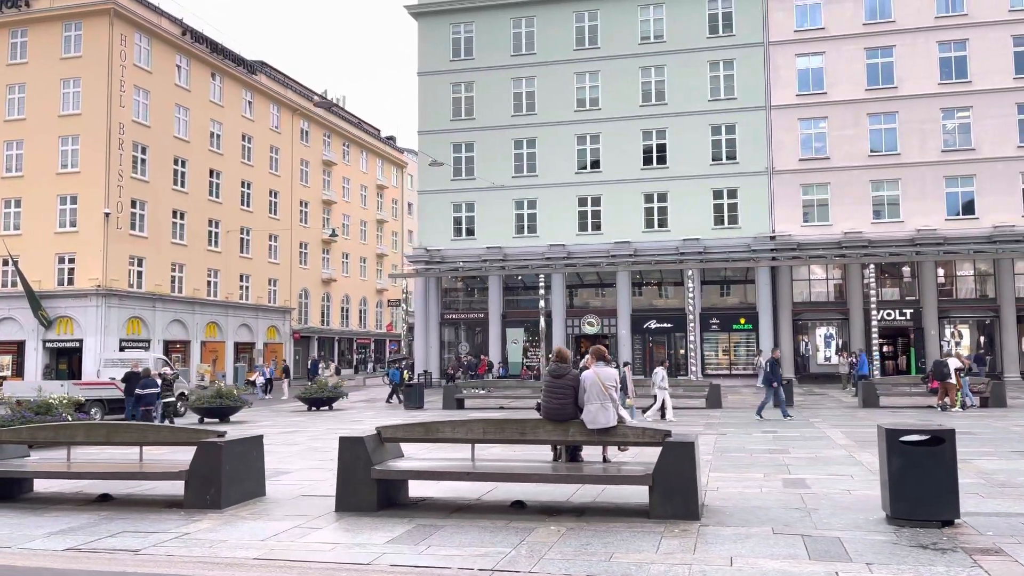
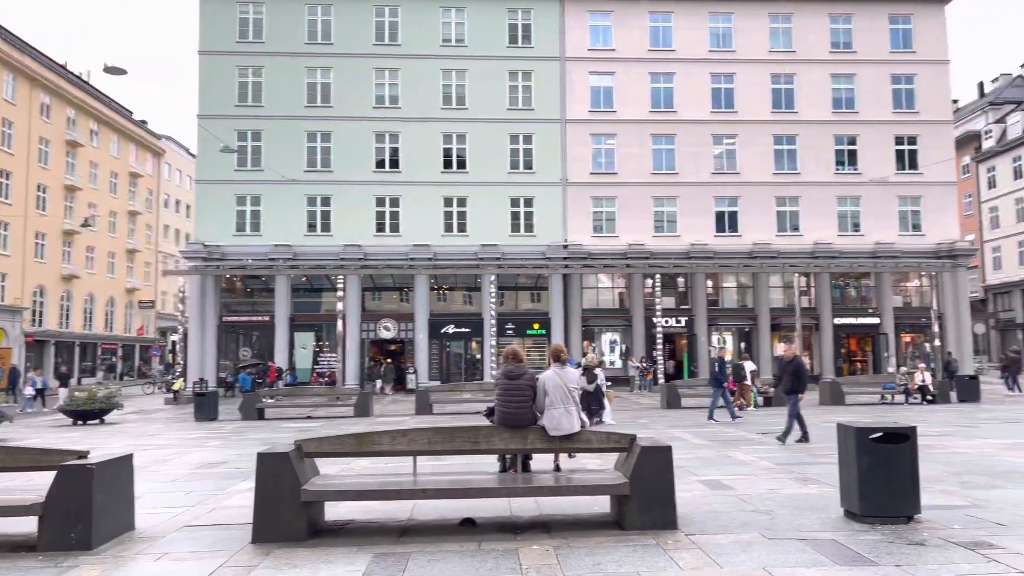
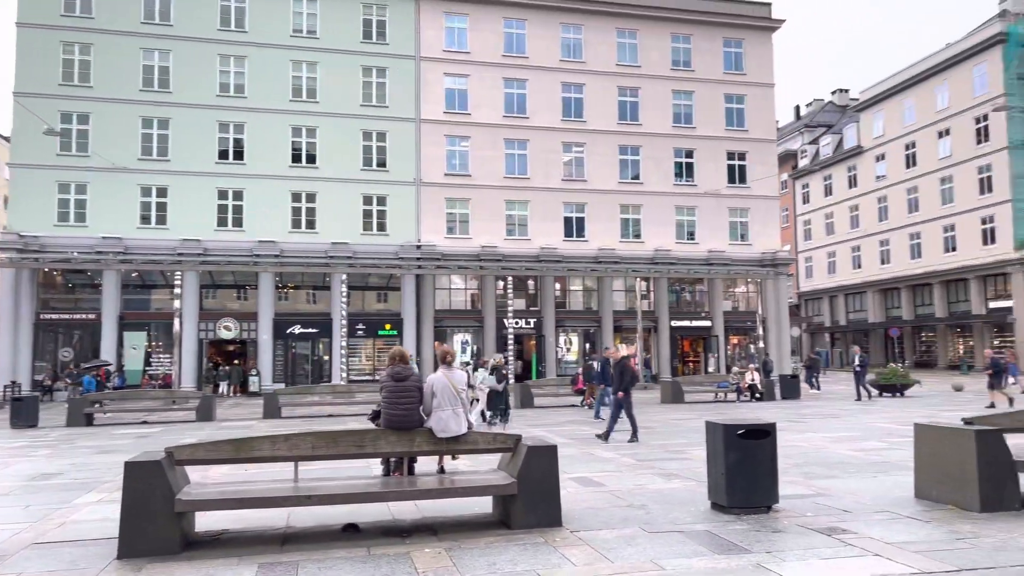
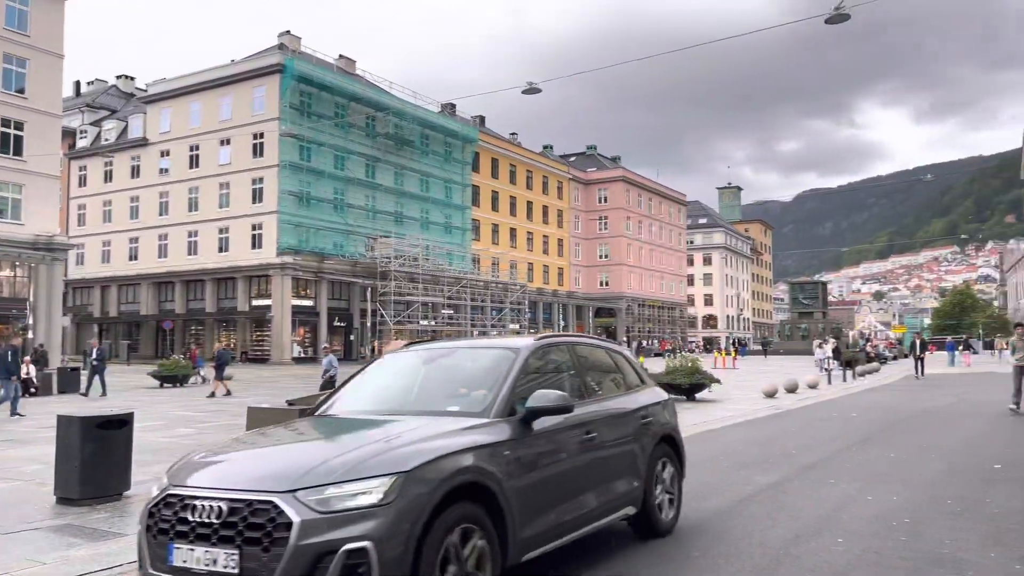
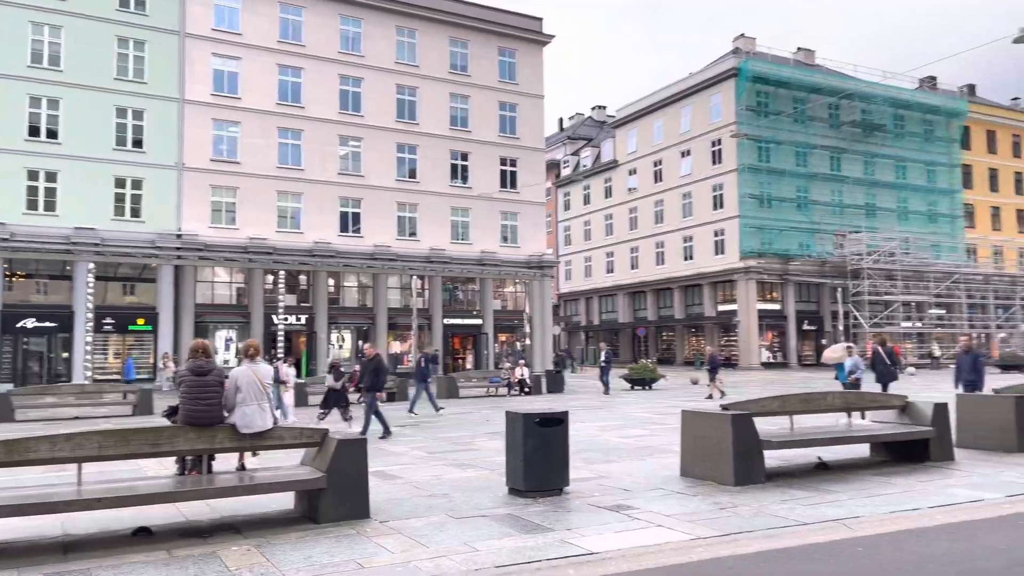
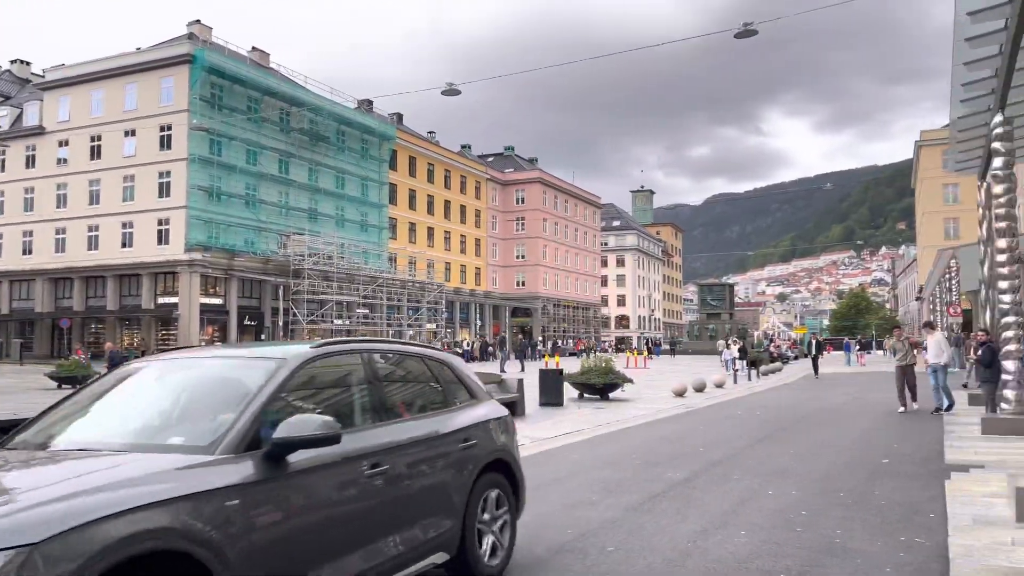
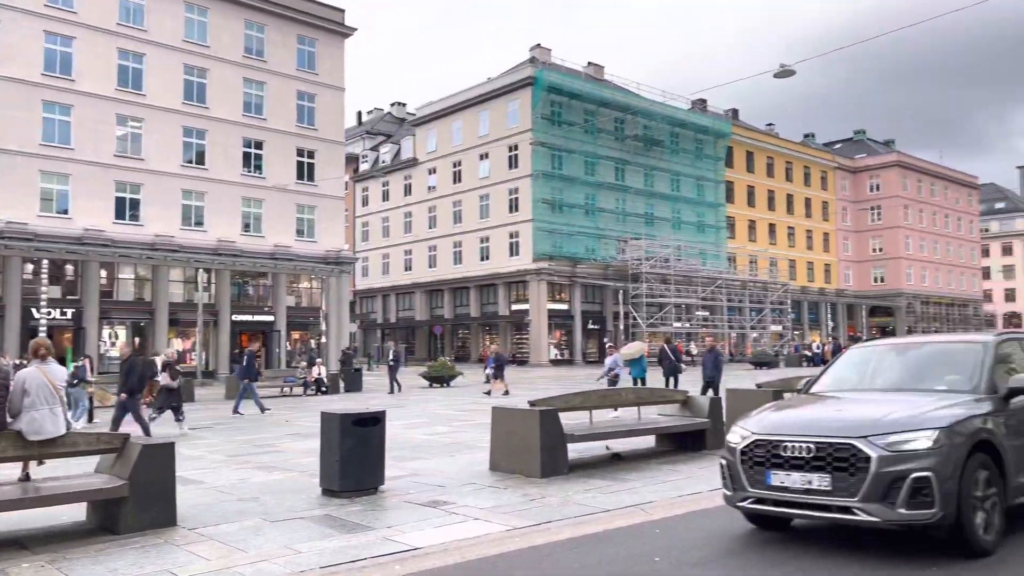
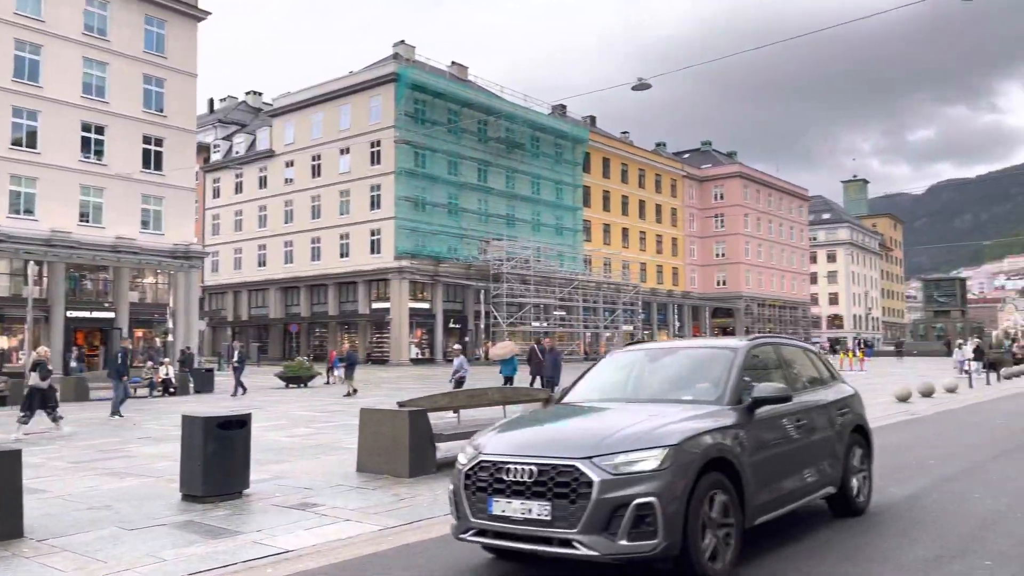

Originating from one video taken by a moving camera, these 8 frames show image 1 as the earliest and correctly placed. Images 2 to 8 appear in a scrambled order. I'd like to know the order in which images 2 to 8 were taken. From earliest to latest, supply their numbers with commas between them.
2, 3, 5, 7, 8, 4, 6
